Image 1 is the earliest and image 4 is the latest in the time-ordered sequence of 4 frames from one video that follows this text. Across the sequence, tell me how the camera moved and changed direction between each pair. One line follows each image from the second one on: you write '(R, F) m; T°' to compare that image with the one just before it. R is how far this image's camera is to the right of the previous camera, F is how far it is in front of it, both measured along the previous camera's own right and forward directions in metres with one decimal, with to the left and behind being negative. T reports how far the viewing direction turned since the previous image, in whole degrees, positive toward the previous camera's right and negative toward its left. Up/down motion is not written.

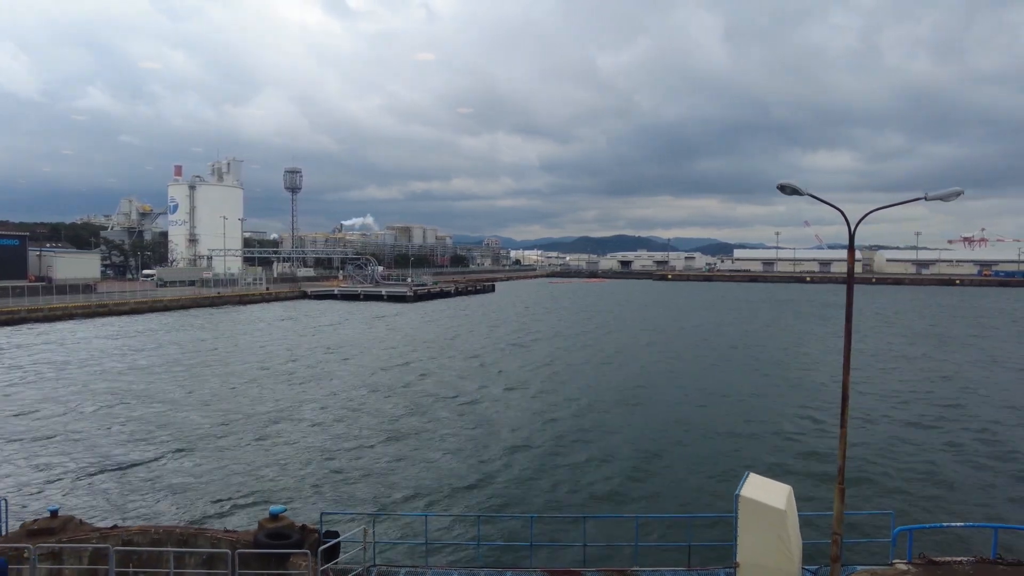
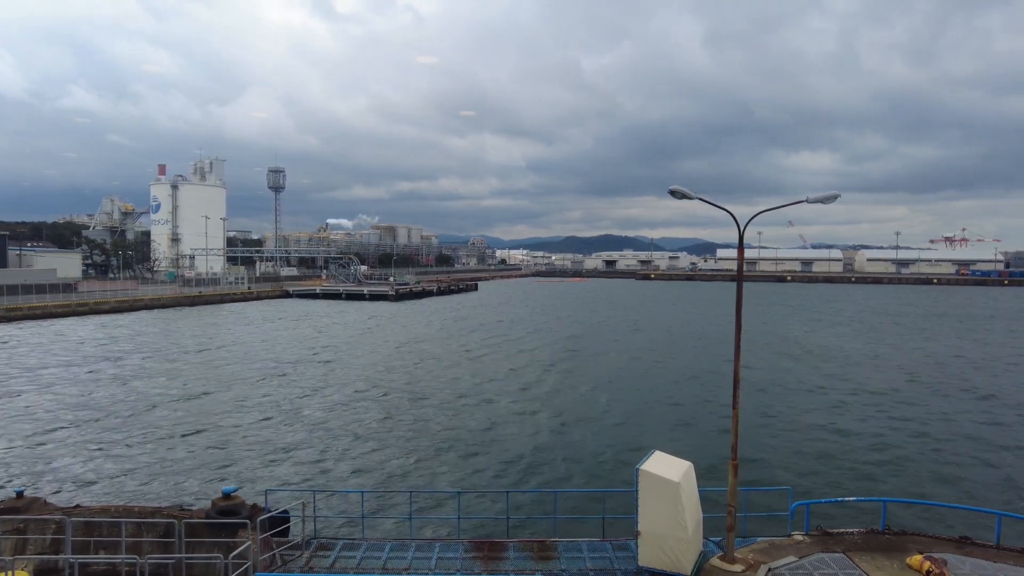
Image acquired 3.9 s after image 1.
(+0.7, -0.6) m; +1°
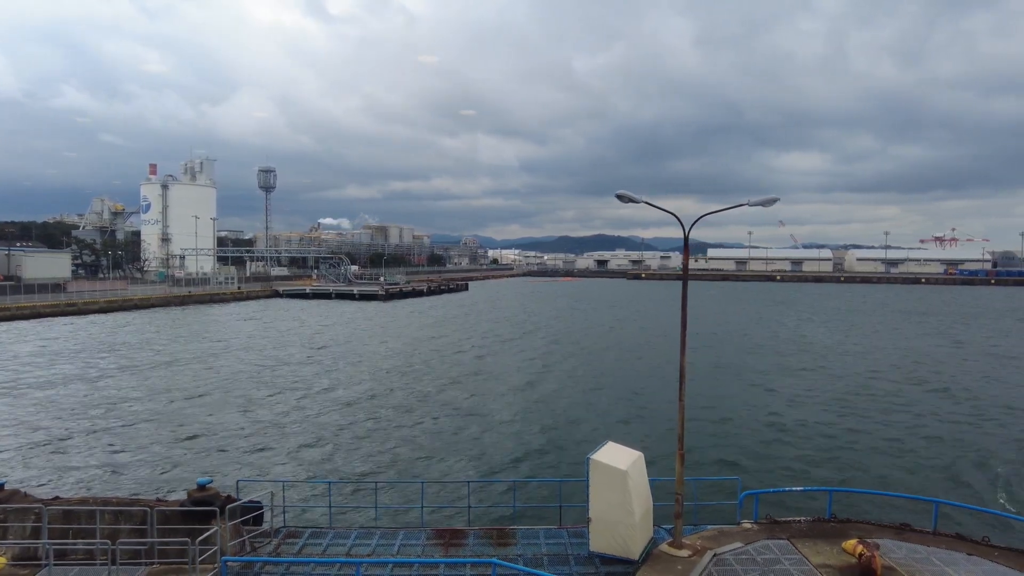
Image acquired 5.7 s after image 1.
(+0.4, -0.4) m; +1°
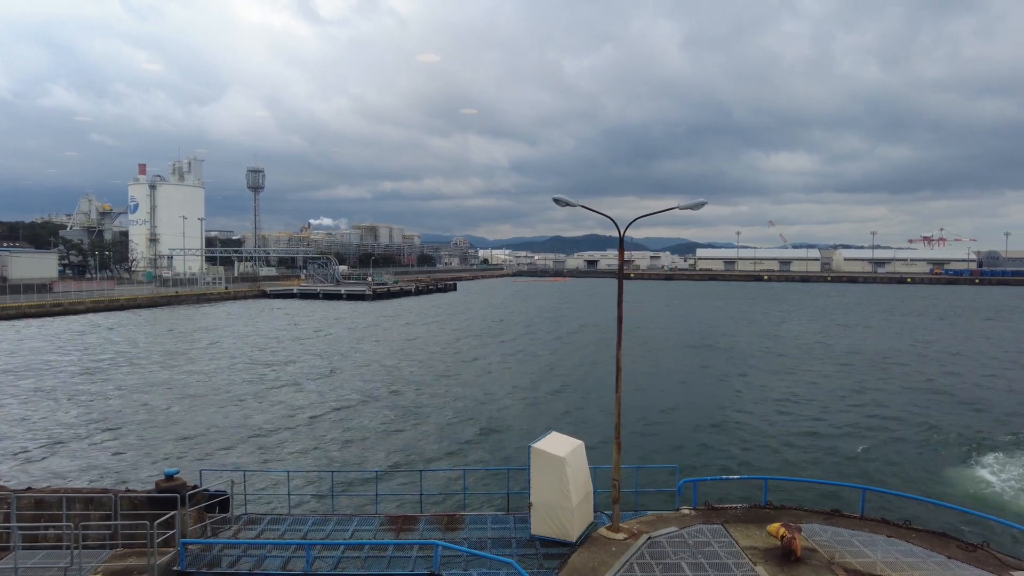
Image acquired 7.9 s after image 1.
(+0.5, -0.4) m; +1°
